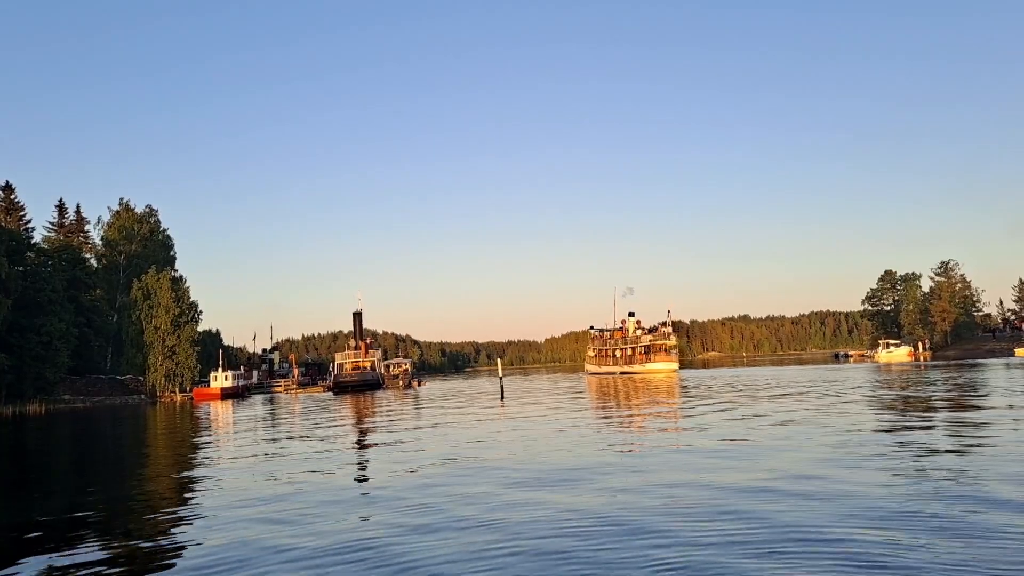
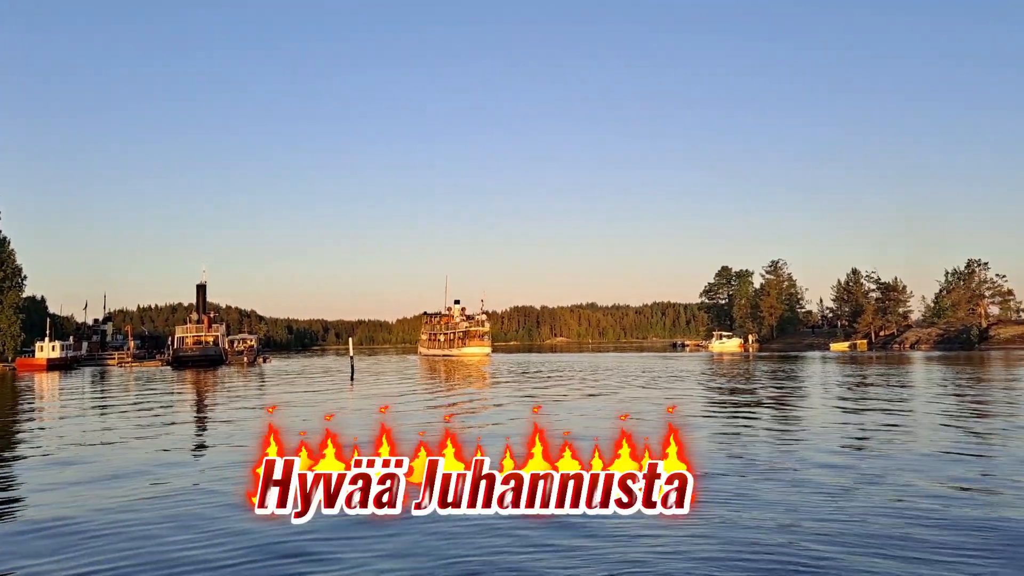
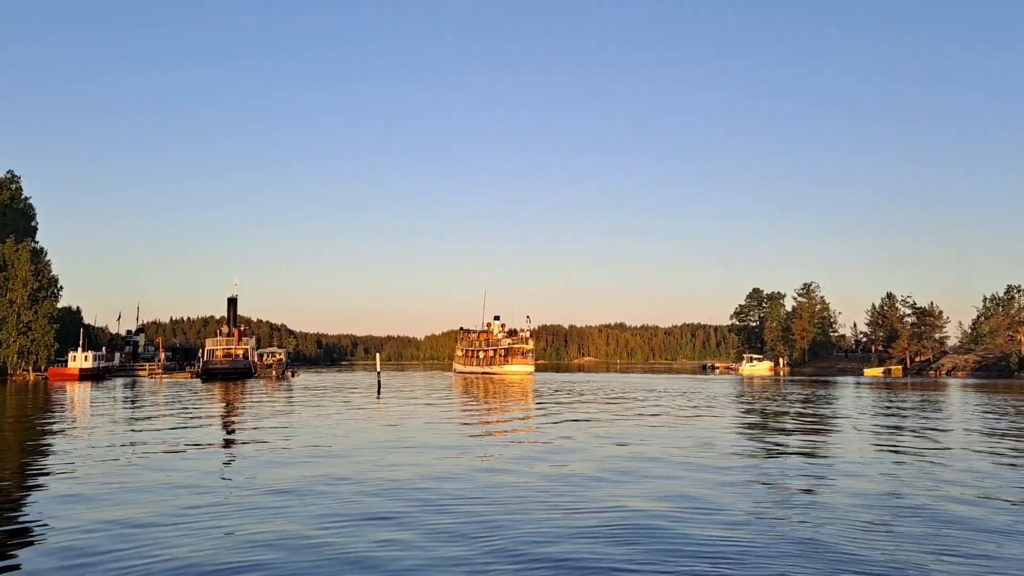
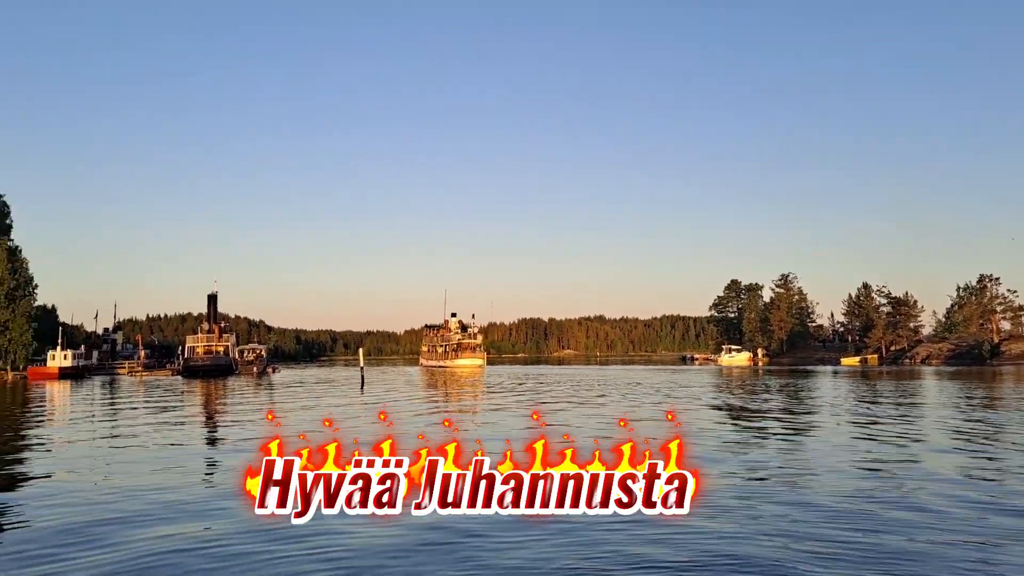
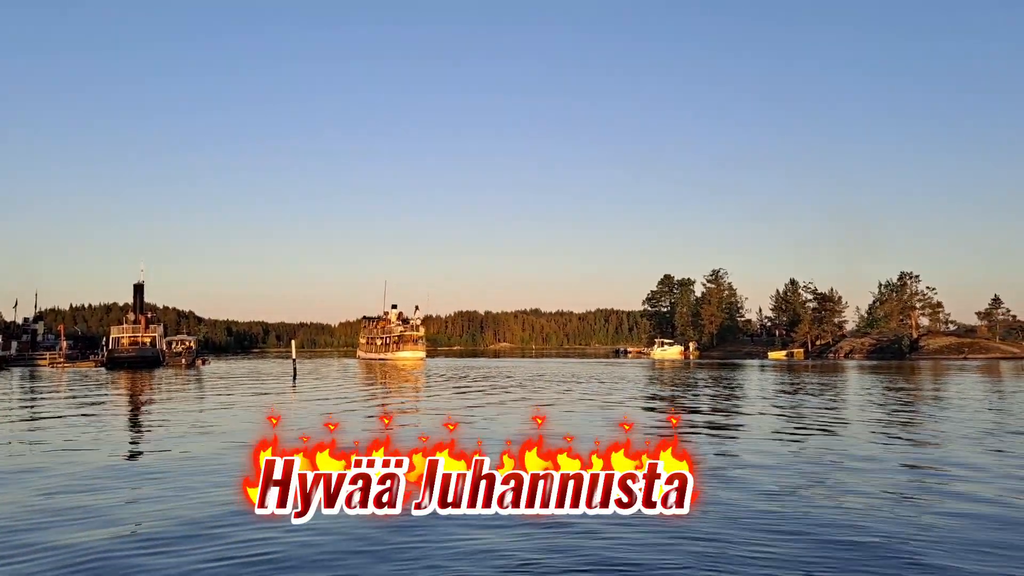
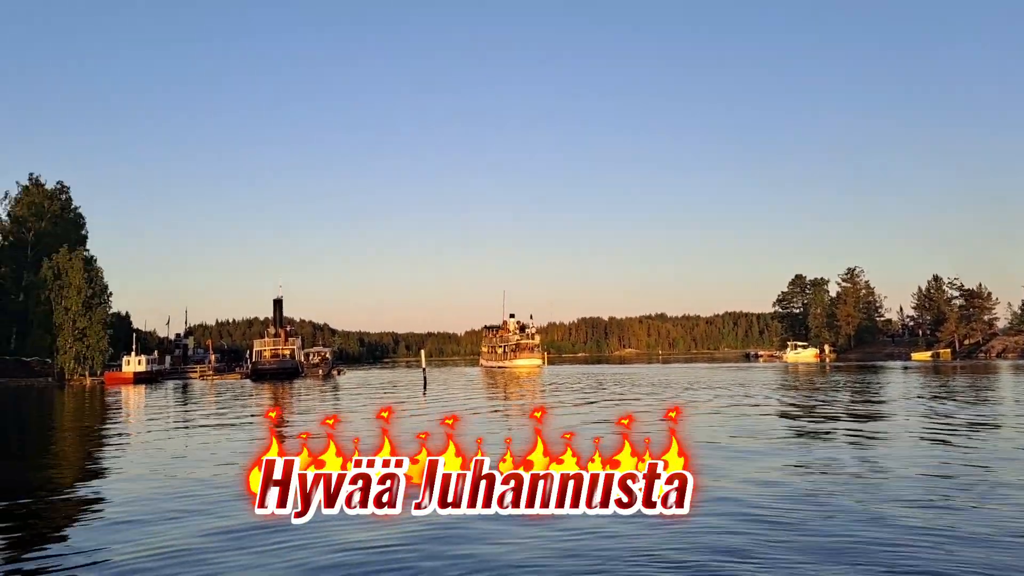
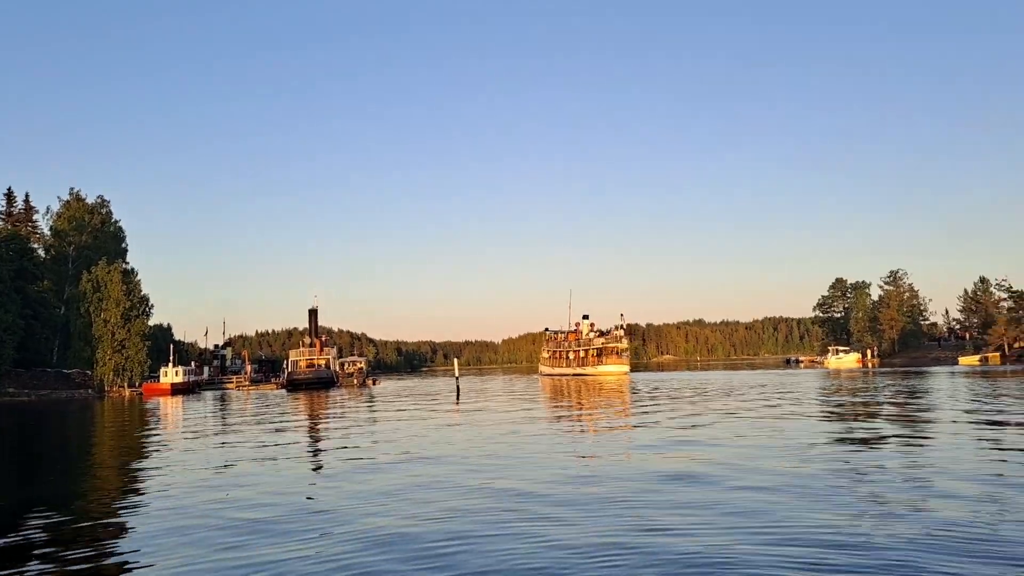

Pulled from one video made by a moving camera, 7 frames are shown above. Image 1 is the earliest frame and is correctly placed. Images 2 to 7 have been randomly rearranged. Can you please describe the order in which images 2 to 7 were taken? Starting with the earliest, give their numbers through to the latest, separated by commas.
7, 3, 2, 5, 4, 6
